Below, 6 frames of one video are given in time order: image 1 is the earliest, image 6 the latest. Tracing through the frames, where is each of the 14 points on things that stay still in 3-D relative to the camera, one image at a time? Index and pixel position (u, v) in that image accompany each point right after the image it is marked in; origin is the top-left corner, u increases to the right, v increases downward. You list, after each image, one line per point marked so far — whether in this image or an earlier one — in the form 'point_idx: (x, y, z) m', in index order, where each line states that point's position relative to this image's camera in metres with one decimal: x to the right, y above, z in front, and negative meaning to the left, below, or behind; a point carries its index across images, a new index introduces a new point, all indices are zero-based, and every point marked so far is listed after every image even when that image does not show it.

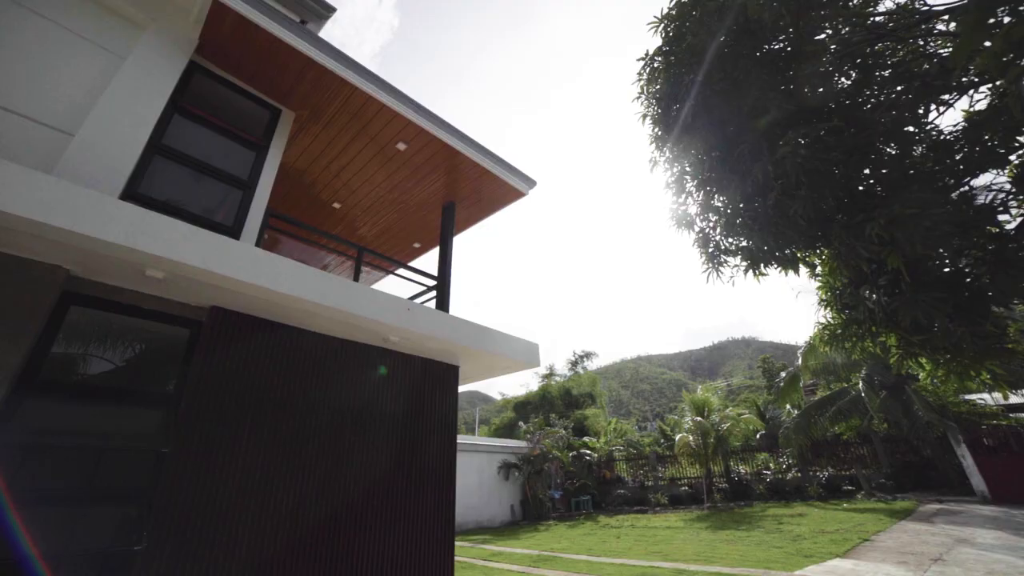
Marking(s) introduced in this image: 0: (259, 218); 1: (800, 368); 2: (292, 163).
0: (-2.4, +0.6, +4.4) m
1: (+7.6, -2.2, +12.7) m
2: (-2.7, +1.5, +5.8) m
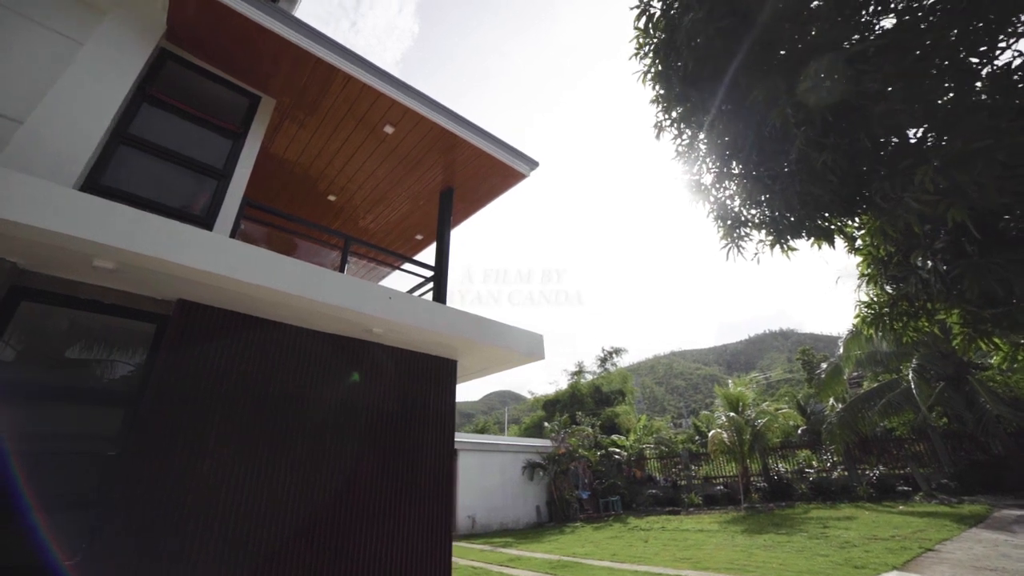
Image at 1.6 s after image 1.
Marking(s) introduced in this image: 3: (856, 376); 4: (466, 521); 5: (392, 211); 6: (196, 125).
0: (-2.4, +0.7, +4.1) m
1: (+8.1, -1.8, +11.8) m
2: (-2.7, +1.6, +5.6) m
3: (+11.0, -2.9, +15.4) m
4: (-1.3, -6.1, +12.6) m
5: (-1.7, +1.0, +6.5) m
6: (-2.8, +1.4, +4.2) m
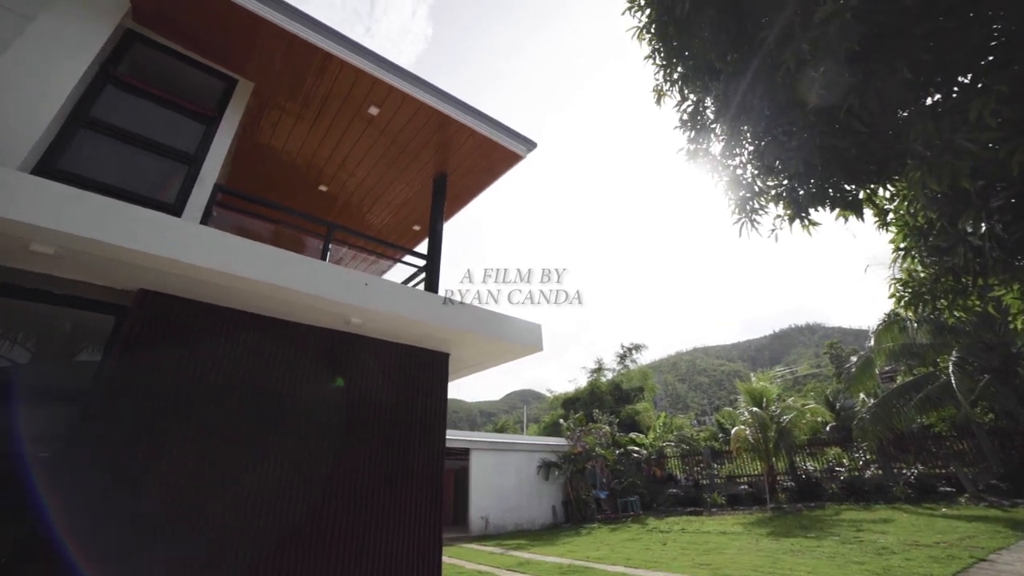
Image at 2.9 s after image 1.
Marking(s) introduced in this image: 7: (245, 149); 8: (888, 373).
0: (-2.5, +0.7, +3.9) m
1: (+8.4, -1.5, +11.1) m
2: (-2.7, +1.6, +5.4) m
3: (+11.5, -2.5, +14.6) m
4: (-0.9, -6.0, +12.3) m
5: (-1.7, +1.1, +6.3) m
6: (-2.9, +1.5, +4.0) m
7: (-3.2, +1.6, +5.6) m
8: (+11.7, -2.7, +14.9) m
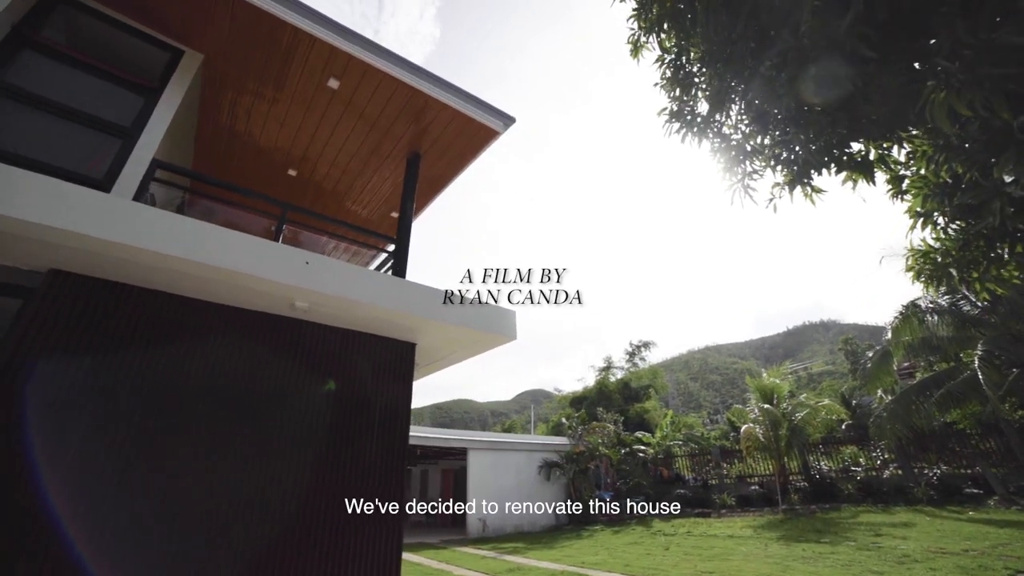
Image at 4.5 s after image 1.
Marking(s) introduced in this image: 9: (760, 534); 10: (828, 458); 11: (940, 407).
0: (-2.7, +0.8, +3.6) m
1: (+8.3, -1.3, +10.6) m
2: (-3.0, +1.7, +5.0) m
3: (+11.5, -2.3, +13.9) m
4: (-0.9, -5.8, +11.9) m
5: (-1.8, +1.3, +5.9) m
6: (-3.2, +1.6, +3.7) m
7: (-3.4, +1.7, +5.3) m
8: (+11.7, -2.4, +14.2) m
9: (+4.0, -4.0, +7.7) m
10: (+7.4, -4.0, +11.2) m
11: (+8.8, -2.4, +9.9) m
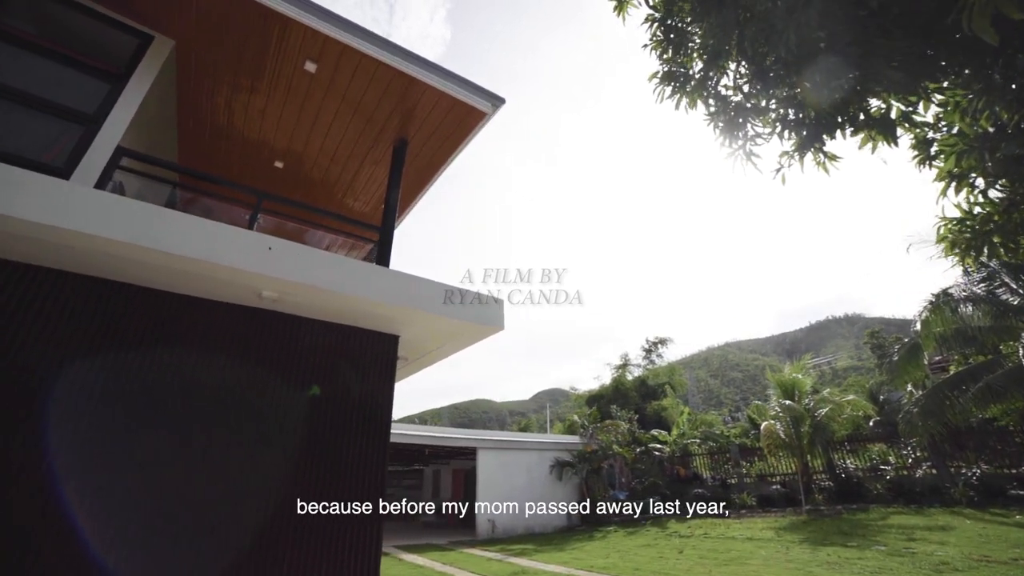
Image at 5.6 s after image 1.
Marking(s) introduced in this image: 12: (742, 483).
0: (-2.8, +0.9, +3.4) m
1: (+8.5, -1.0, +10.0) m
2: (-3.0, +1.8, +4.8) m
3: (+11.8, -1.9, +13.3) m
4: (-0.6, -5.7, +11.7) m
5: (-1.9, +1.3, +5.7) m
6: (-3.3, +1.6, +3.5) m
7: (-3.4, +1.8, +5.1) m
8: (+12.0, -2.1, +13.6) m
9: (+4.1, -3.8, +7.3) m
10: (+7.6, -3.7, +10.7) m
11: (+9.0, -2.2, +9.3) m
12: (+5.6, -4.8, +11.8) m
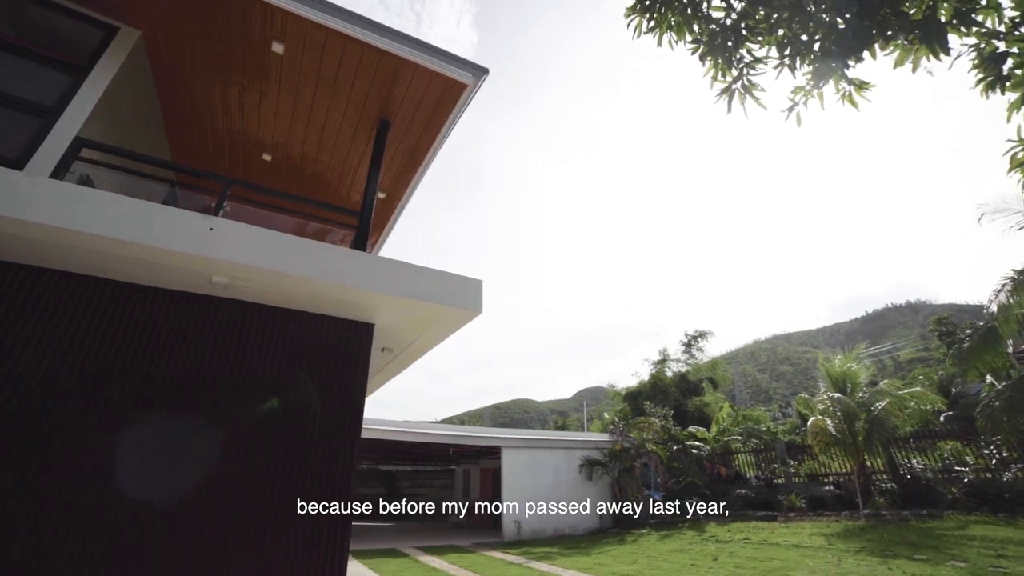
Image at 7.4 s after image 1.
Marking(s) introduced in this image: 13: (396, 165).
0: (-2.9, +1.0, +3.1) m
1: (+8.9, -0.6, +8.8) m
2: (-3.0, +1.9, +4.5) m
3: (+12.5, -1.4, +11.8) m
4: (+0.1, -5.5, +11.2) m
5: (-1.8, +1.5, +5.3) m
6: (-3.4, +1.7, +3.2) m
7: (-3.4, +1.9, +4.8) m
8: (+12.7, -1.6, +12.1) m
9: (+4.4, -3.5, +6.5) m
10: (+8.1, -3.3, +9.5) m
11: (+9.4, -1.7, +8.1) m
12: (+6.3, -4.4, +10.8) m
13: (-1.2, +1.4, +5.2) m
